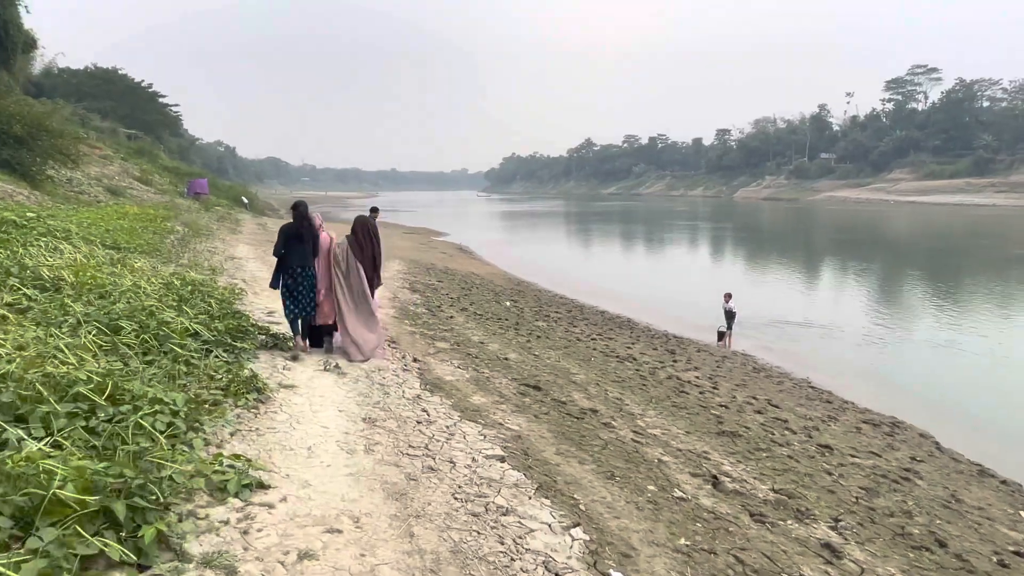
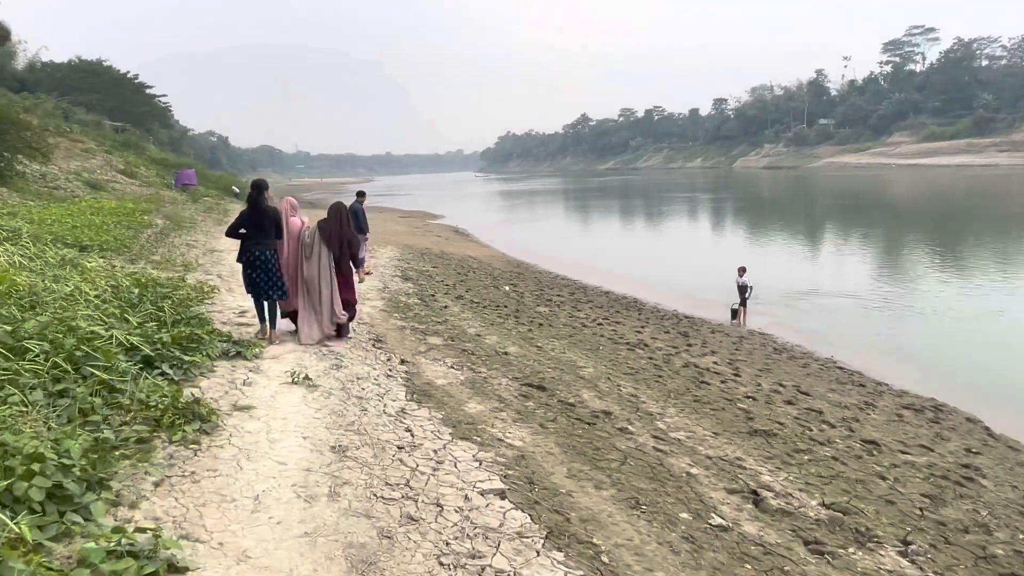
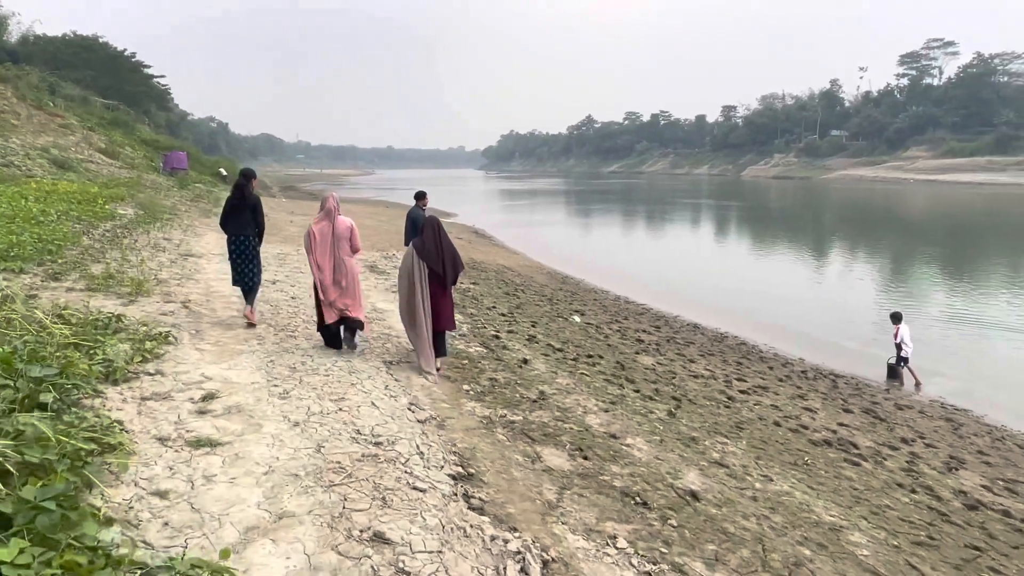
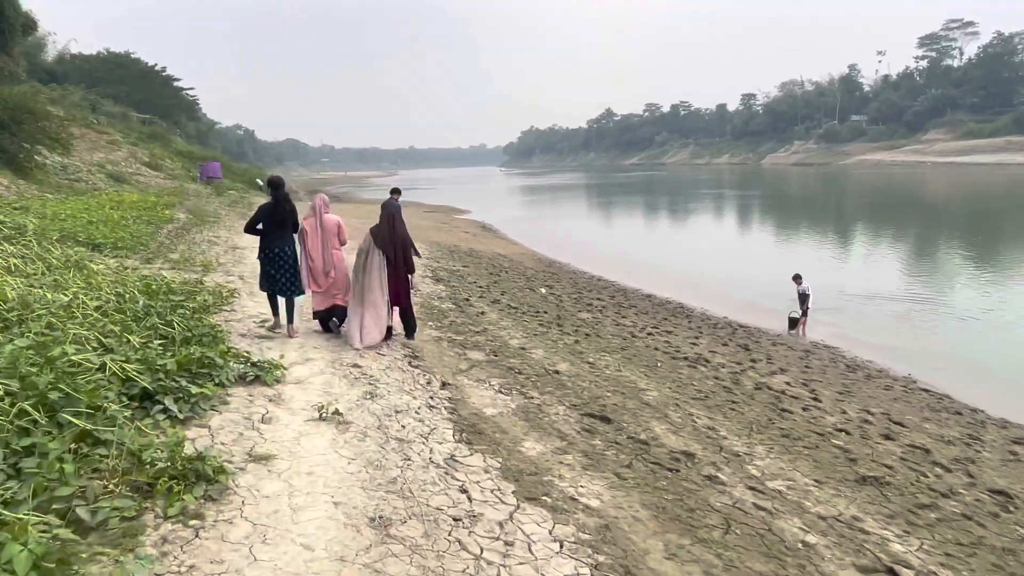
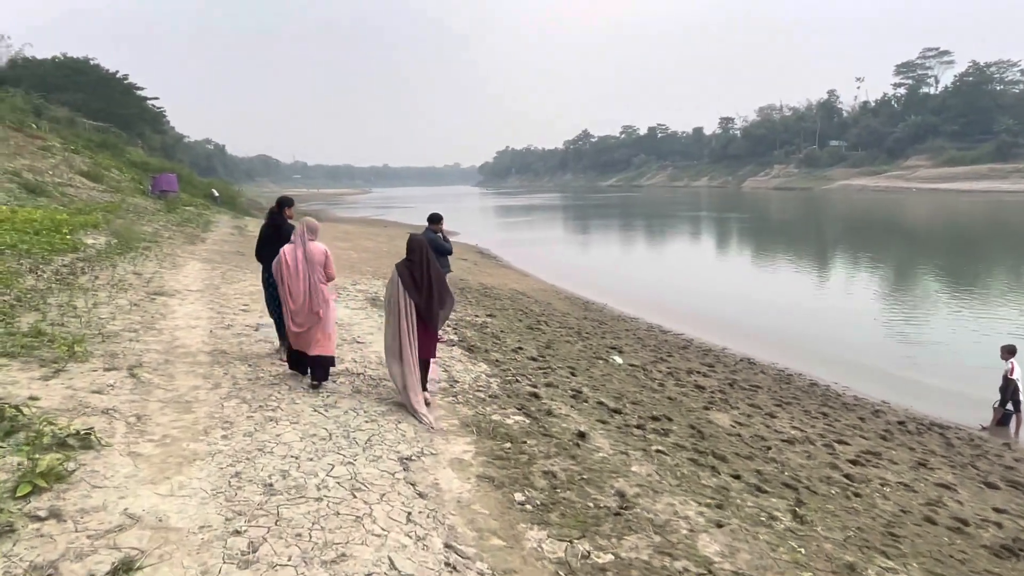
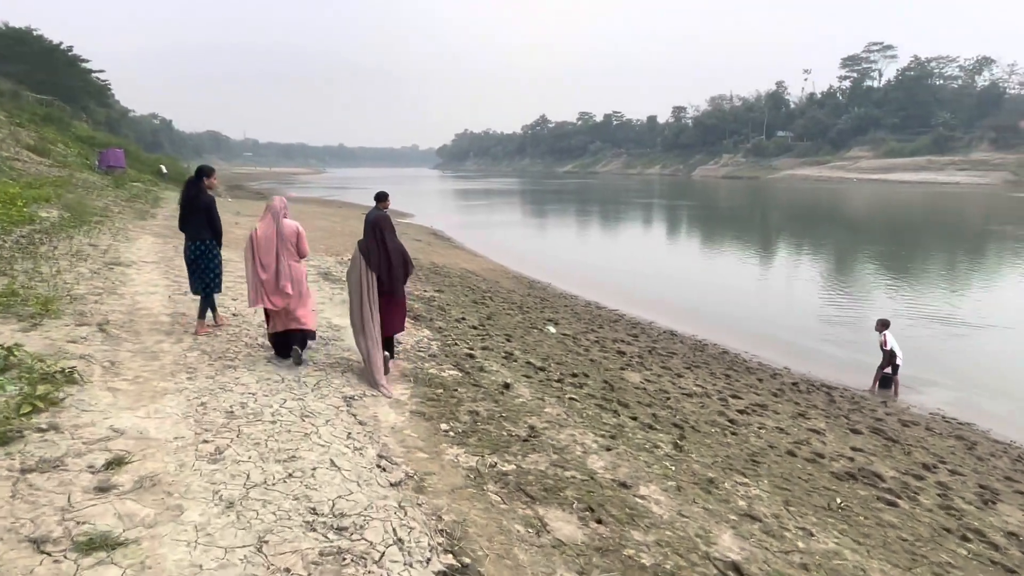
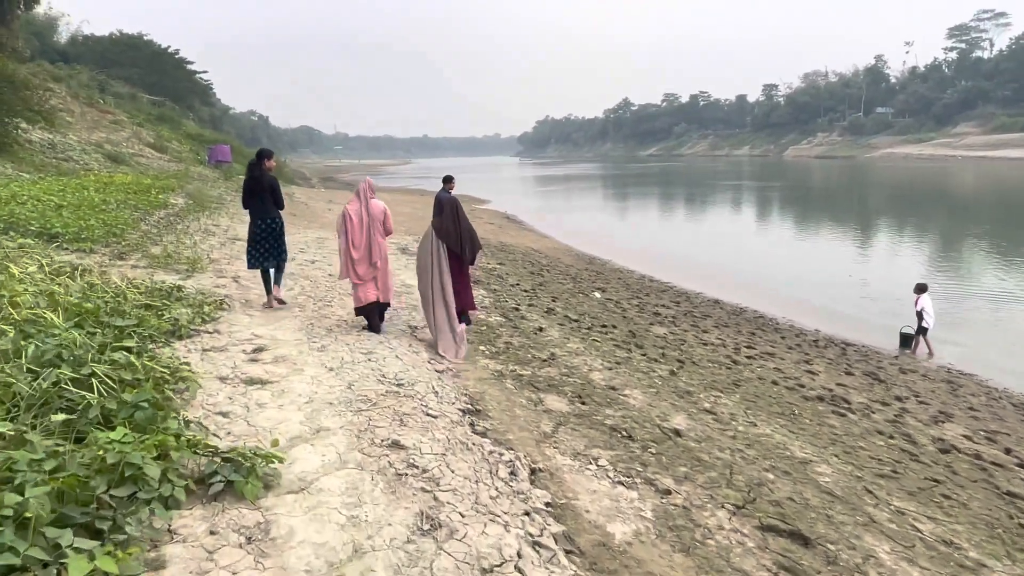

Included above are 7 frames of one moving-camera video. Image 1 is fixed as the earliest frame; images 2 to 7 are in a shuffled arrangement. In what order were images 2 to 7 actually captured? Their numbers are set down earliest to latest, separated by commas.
2, 4, 7, 3, 6, 5
